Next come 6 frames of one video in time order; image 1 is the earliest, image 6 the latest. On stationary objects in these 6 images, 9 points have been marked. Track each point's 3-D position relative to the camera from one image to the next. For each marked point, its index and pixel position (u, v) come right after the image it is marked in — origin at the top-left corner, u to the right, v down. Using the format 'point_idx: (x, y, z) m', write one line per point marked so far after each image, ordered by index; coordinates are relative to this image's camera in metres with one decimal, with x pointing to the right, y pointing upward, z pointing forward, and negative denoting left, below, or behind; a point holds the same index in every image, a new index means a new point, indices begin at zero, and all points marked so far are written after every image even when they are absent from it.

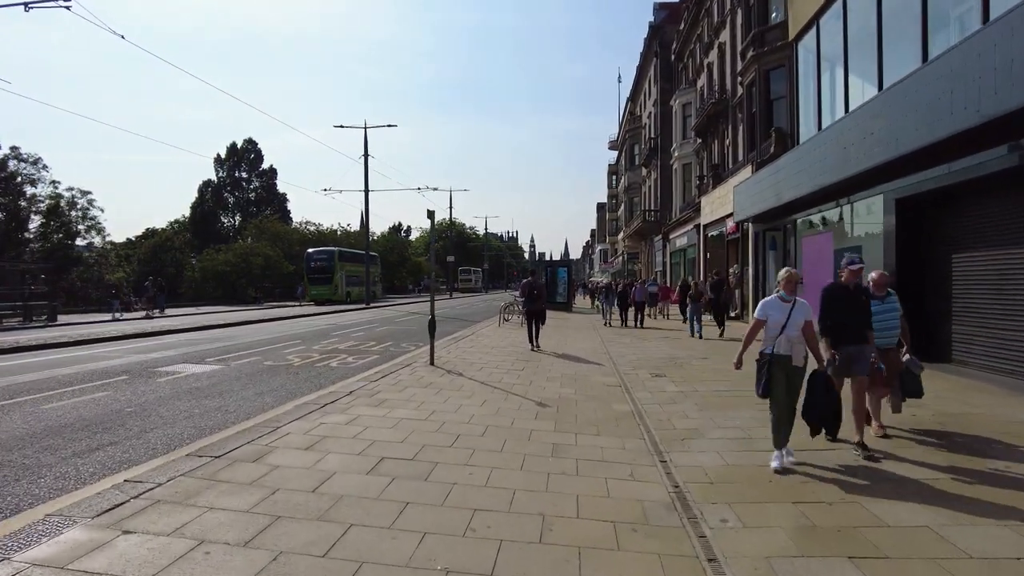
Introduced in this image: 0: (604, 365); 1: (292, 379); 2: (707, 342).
0: (+1.7, -1.4, +12.2) m
1: (-3.3, -1.4, +10.2) m
2: (+4.6, -1.3, +16.2) m
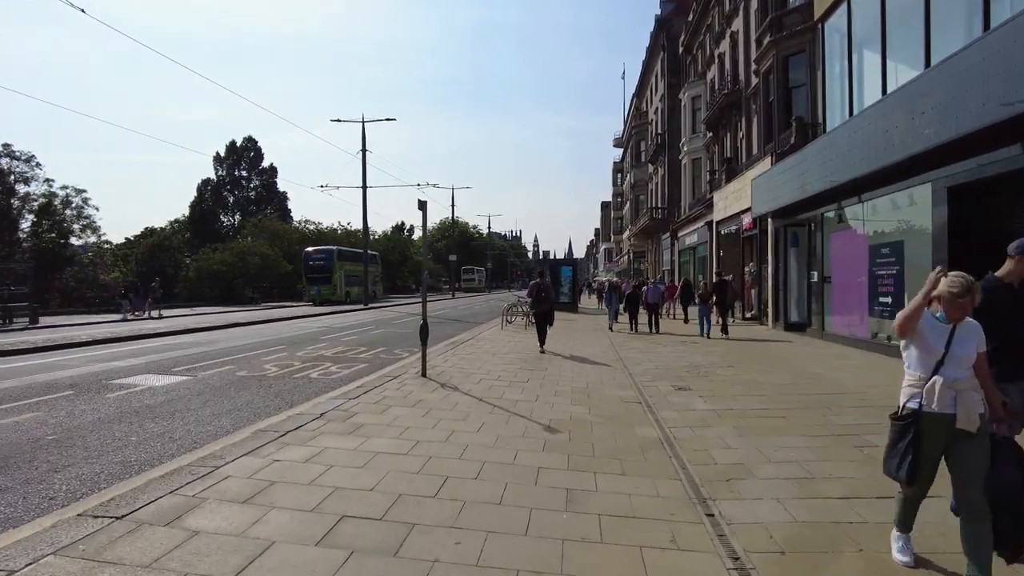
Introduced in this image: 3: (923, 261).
0: (+1.7, -1.4, +10.8) m
1: (-3.3, -1.4, +8.9) m
2: (+4.7, -1.3, +14.9) m
3: (+7.1, +0.5, +11.6) m
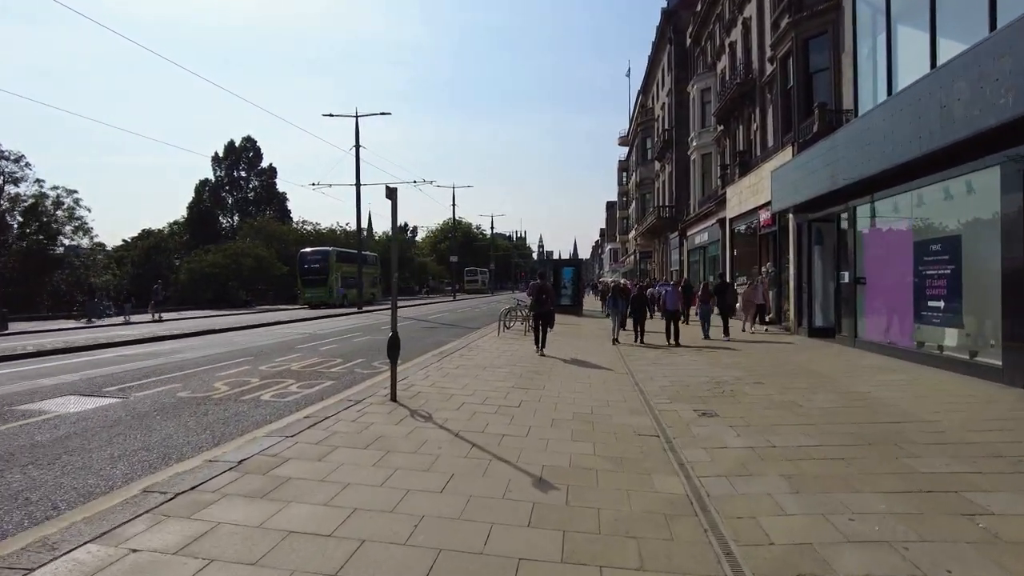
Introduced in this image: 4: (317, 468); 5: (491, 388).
0: (+1.6, -1.5, +9.1) m
1: (-3.4, -1.5, +7.2) m
2: (+4.6, -1.3, +13.2) m
3: (+6.9, +0.4, +9.9) m
4: (-1.5, -1.4, +5.3) m
5: (-0.3, -1.4, +9.3) m
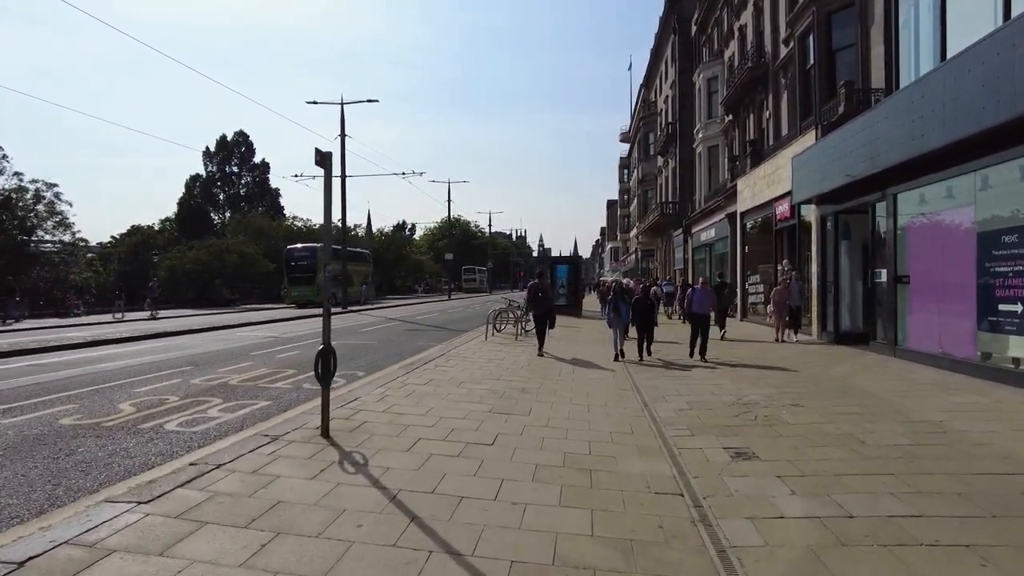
0: (+1.3, -1.4, +7.2) m
1: (-3.7, -1.4, +5.3) m
2: (+4.4, -1.3, +11.2) m
3: (+6.7, +0.4, +7.9) m
4: (-1.8, -1.4, +3.3) m
5: (-0.5, -1.4, +7.3) m
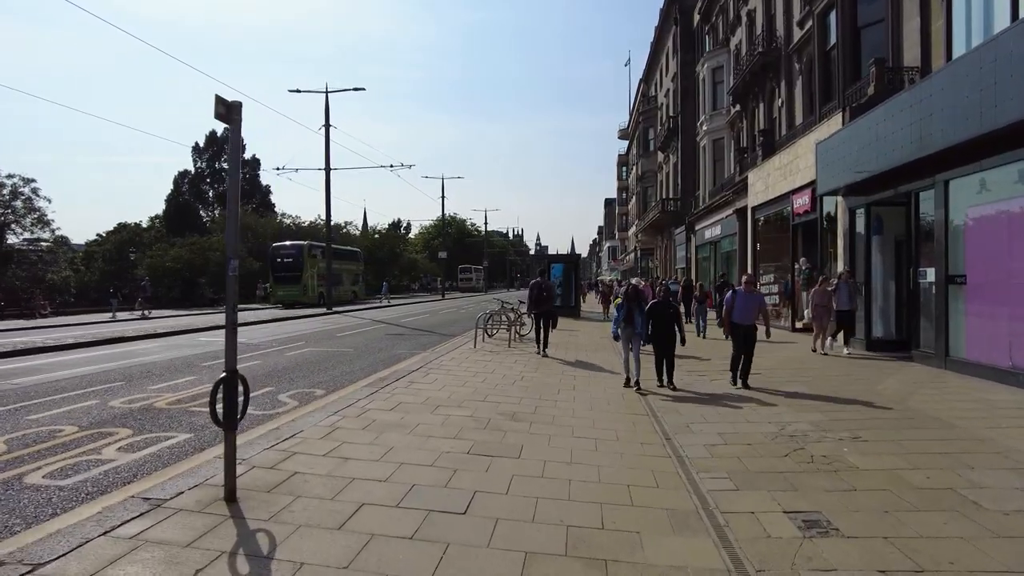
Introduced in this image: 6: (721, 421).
0: (+1.2, -1.5, +5.4) m
1: (-3.8, -1.5, +3.5) m
2: (+4.2, -1.4, +9.5) m
3: (+6.6, +0.4, +6.2) m
4: (-1.9, -1.4, +1.6) m
5: (-0.7, -1.4, +5.6) m
6: (+2.2, -1.4, +7.3) m
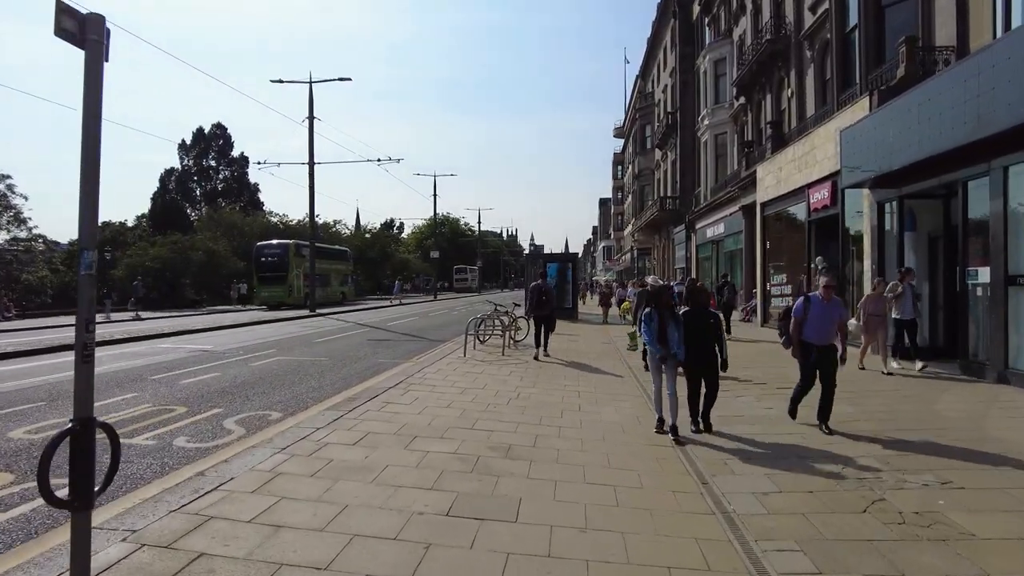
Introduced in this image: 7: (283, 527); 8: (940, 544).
0: (+1.2, -1.5, +4.0) m
1: (-3.8, -1.5, +2.0) m
2: (+4.2, -1.4, +8.1) m
3: (+6.5, +0.4, +4.8) m
4: (-1.9, -1.4, +0.1) m
5: (-0.7, -1.4, +4.1) m
6: (+2.2, -1.4, +5.9) m
7: (-1.3, -1.4, +4.0) m
8: (+2.5, -1.5, +4.0) m
